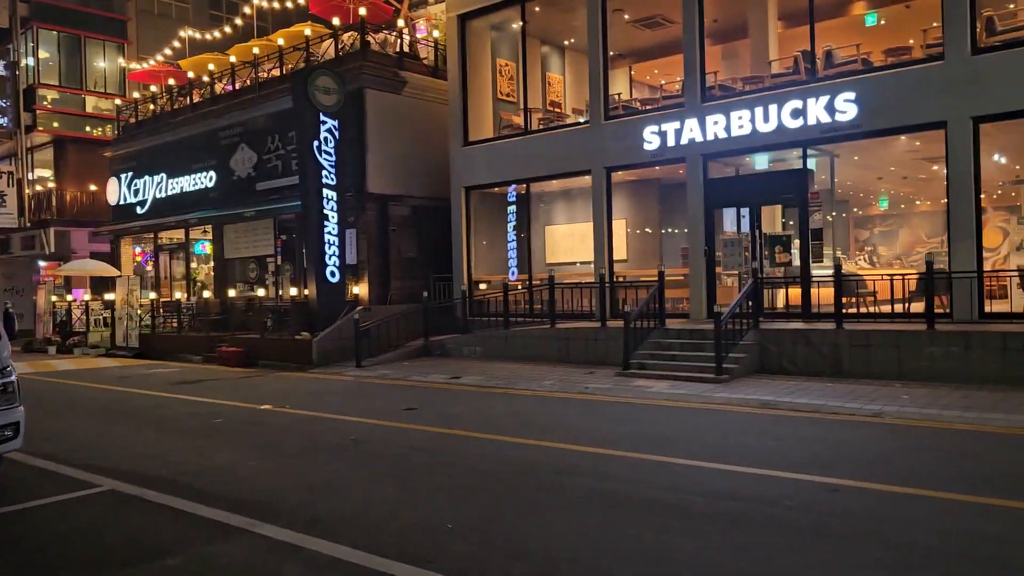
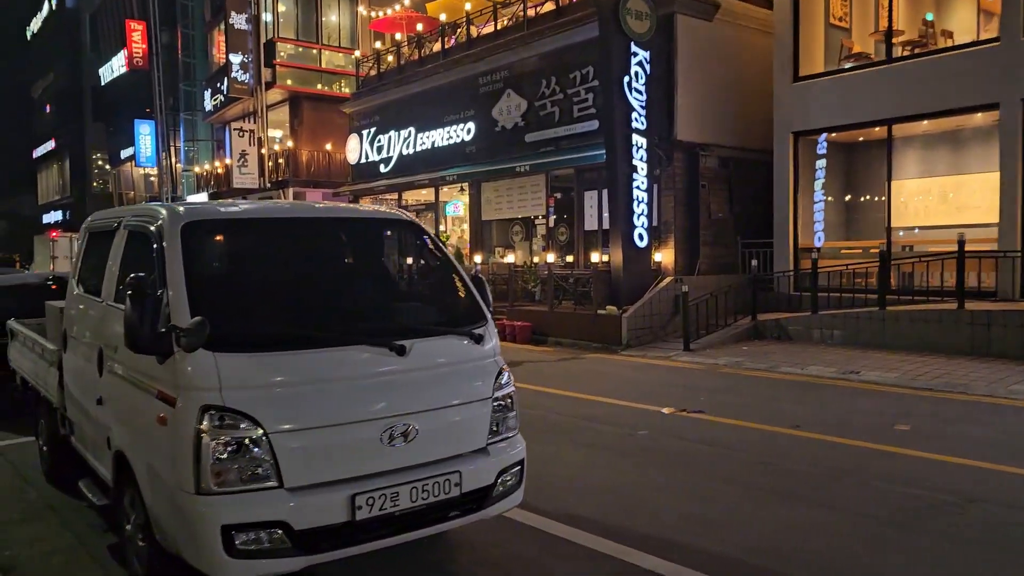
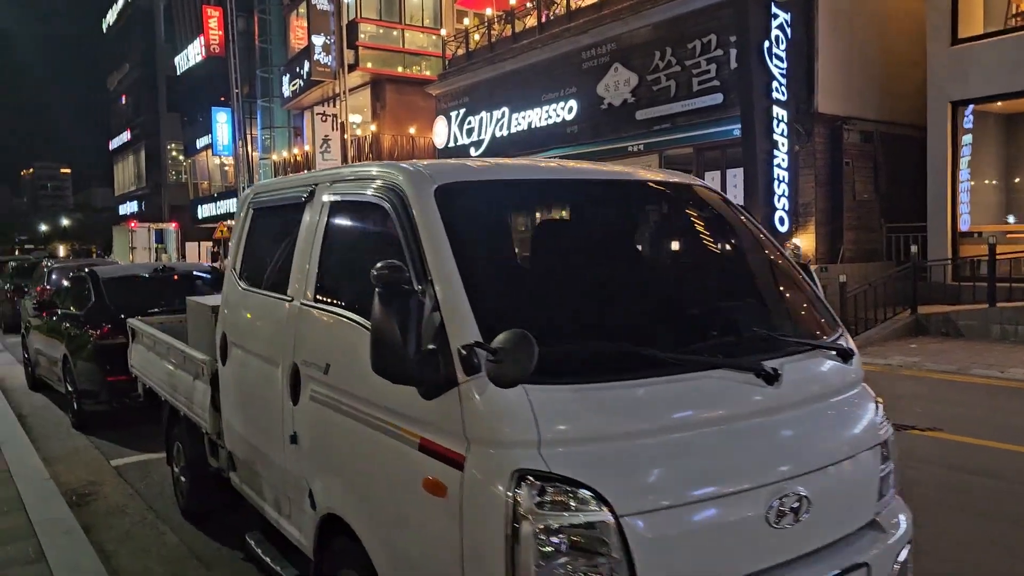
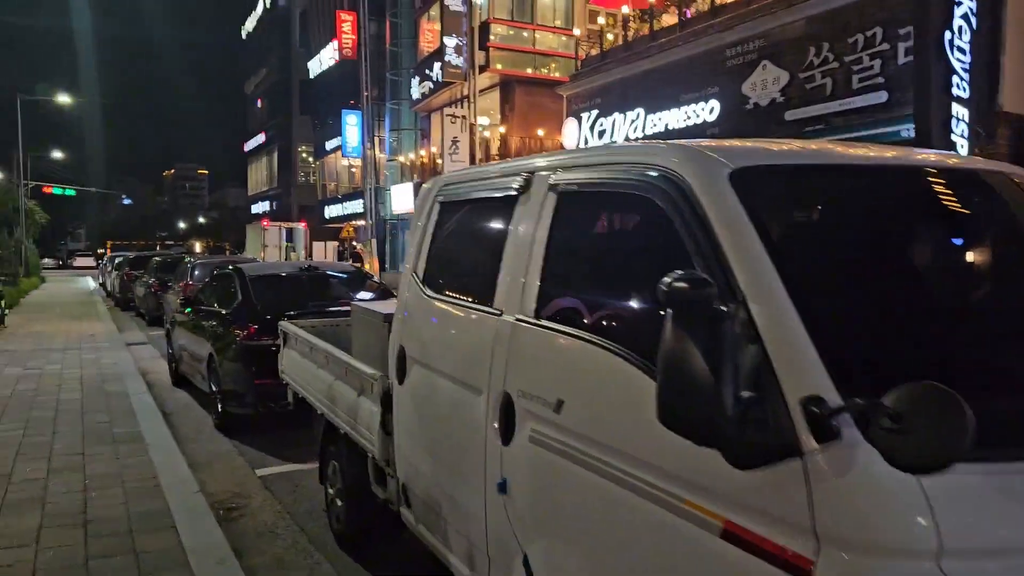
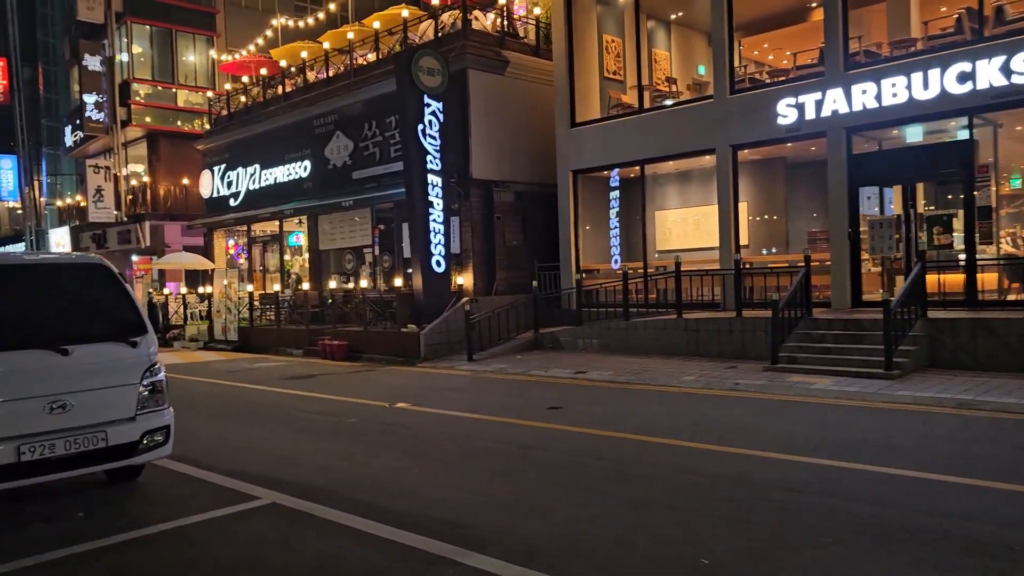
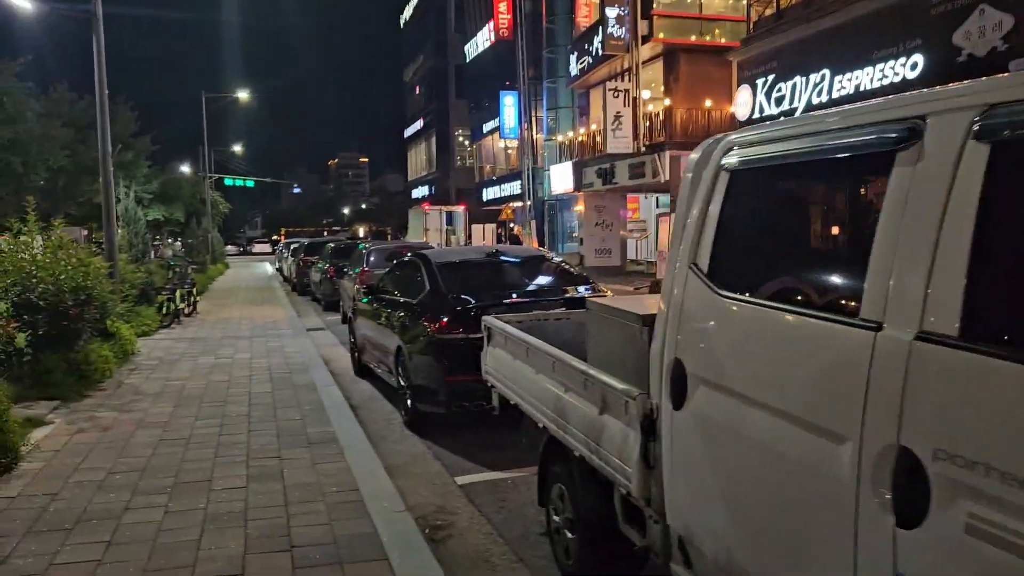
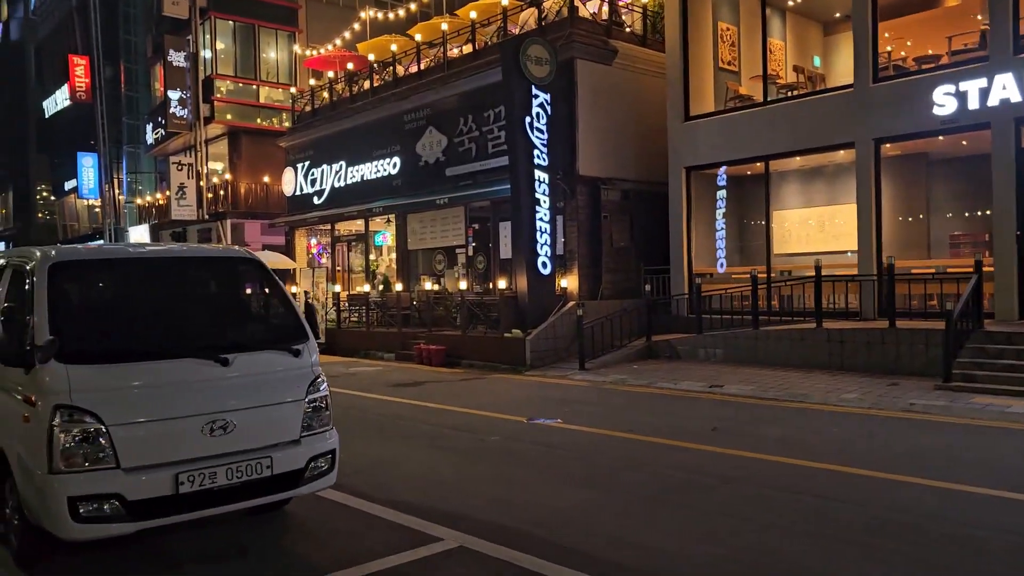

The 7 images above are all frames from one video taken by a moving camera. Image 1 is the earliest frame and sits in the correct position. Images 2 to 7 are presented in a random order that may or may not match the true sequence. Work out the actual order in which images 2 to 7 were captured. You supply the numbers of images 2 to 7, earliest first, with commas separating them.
5, 7, 2, 3, 4, 6
